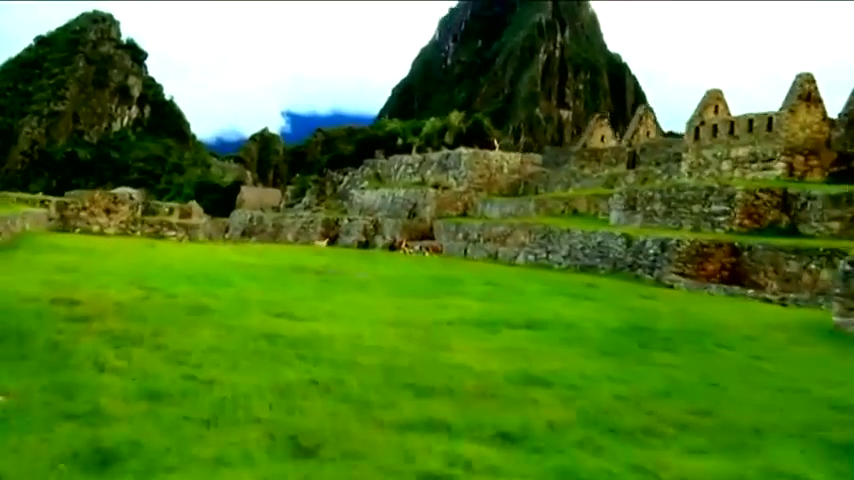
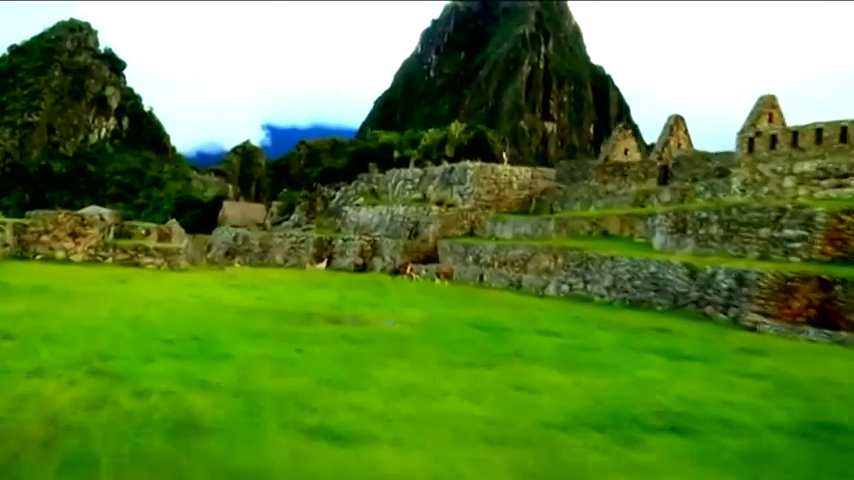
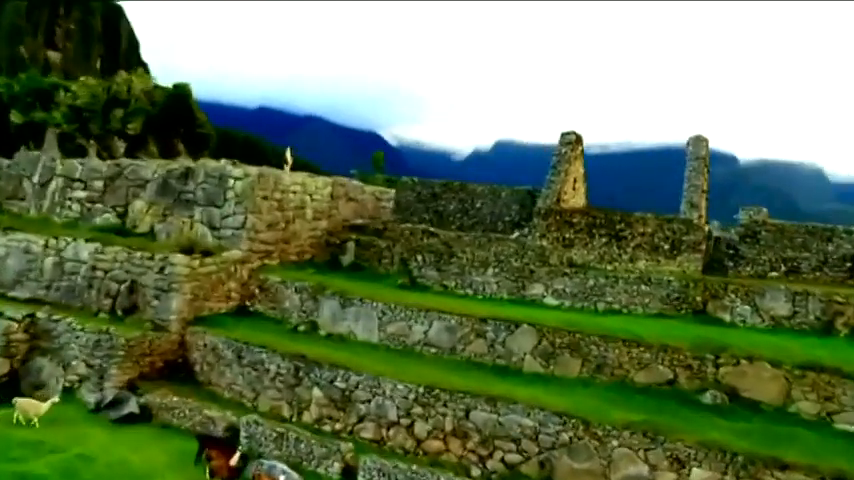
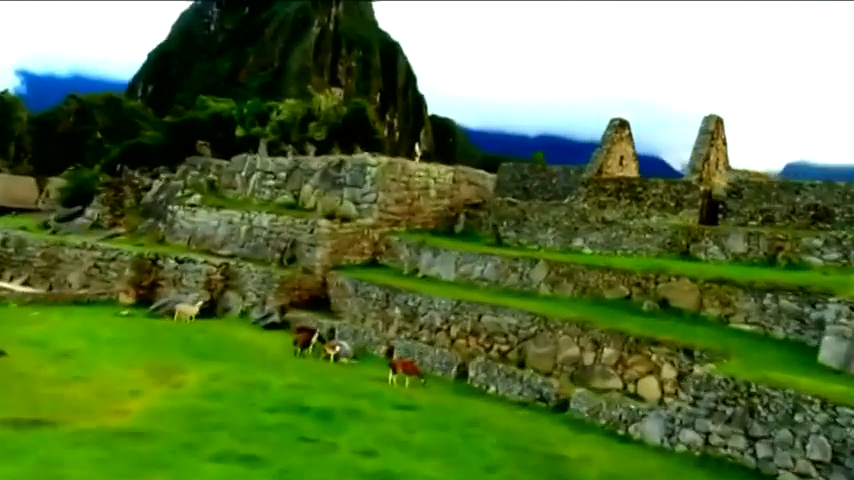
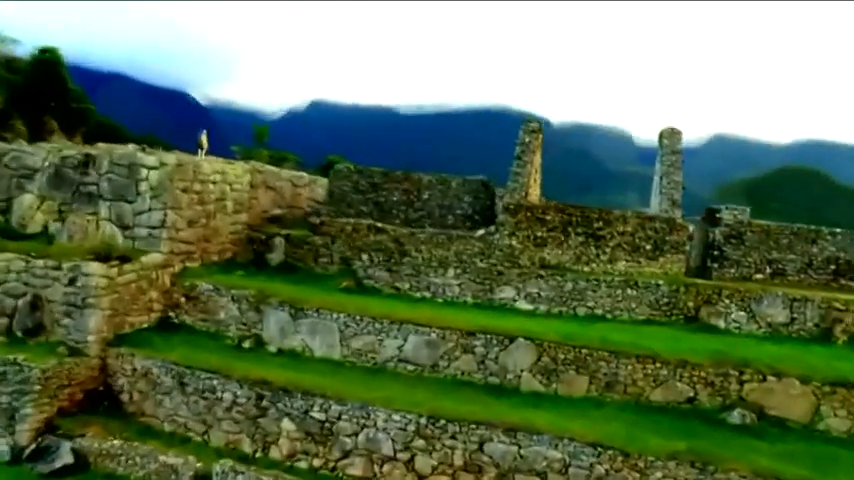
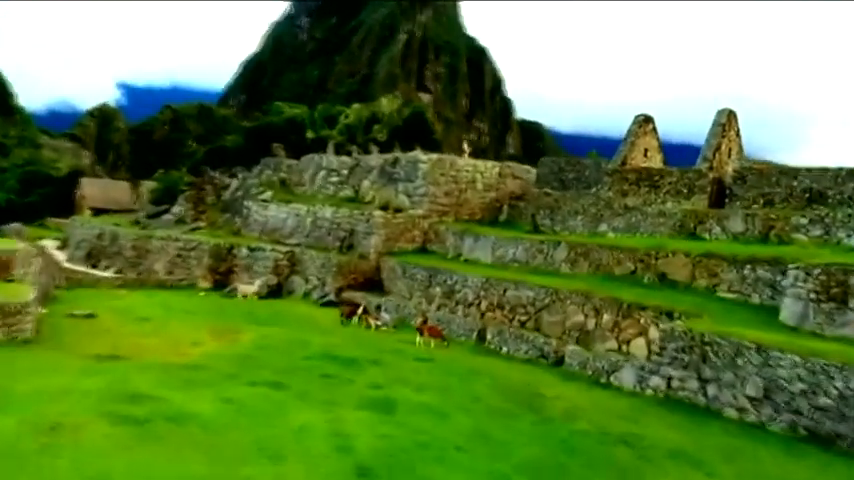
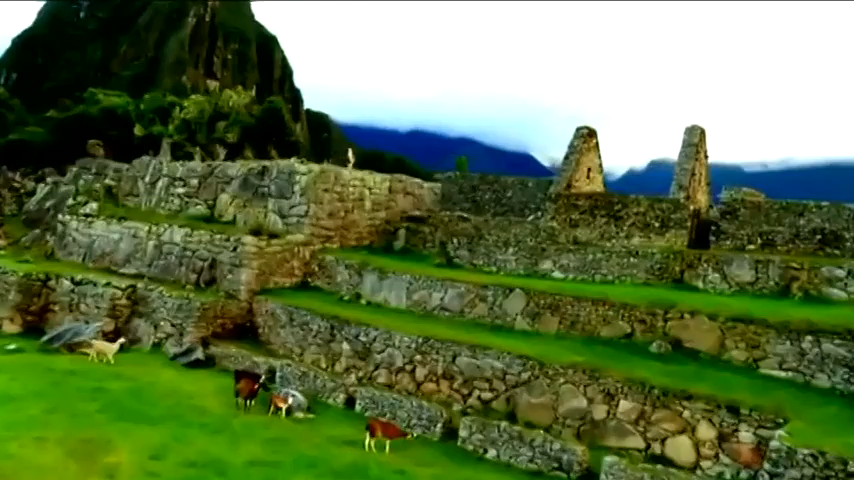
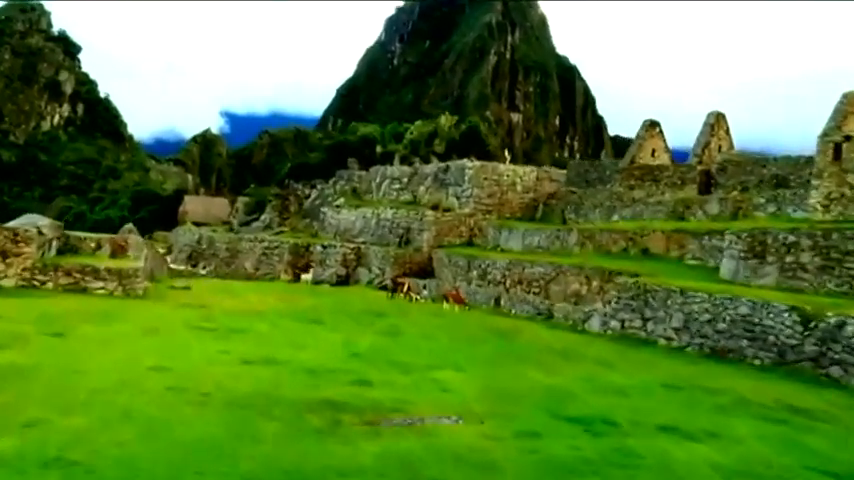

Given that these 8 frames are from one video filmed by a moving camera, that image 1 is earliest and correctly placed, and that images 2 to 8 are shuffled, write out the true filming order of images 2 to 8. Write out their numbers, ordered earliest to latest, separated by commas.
2, 8, 6, 4, 7, 3, 5
